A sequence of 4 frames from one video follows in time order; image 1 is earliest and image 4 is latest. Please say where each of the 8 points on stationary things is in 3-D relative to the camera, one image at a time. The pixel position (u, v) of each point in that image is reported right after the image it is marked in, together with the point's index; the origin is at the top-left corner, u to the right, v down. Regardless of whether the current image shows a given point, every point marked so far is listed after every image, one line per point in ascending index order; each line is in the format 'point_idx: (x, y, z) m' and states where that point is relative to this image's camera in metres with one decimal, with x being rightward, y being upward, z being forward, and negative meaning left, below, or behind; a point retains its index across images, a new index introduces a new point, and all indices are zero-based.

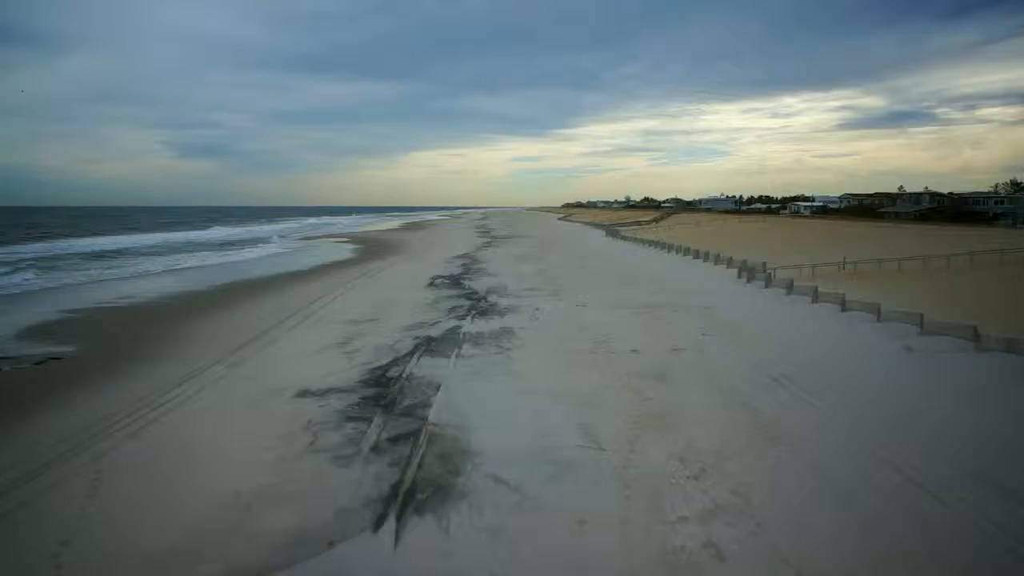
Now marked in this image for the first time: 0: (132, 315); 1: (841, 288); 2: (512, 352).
0: (-12.2, -0.8, +15.8) m
1: (+9.5, 0.0, +13.8) m
2: (0.0, -1.1, +8.5) m
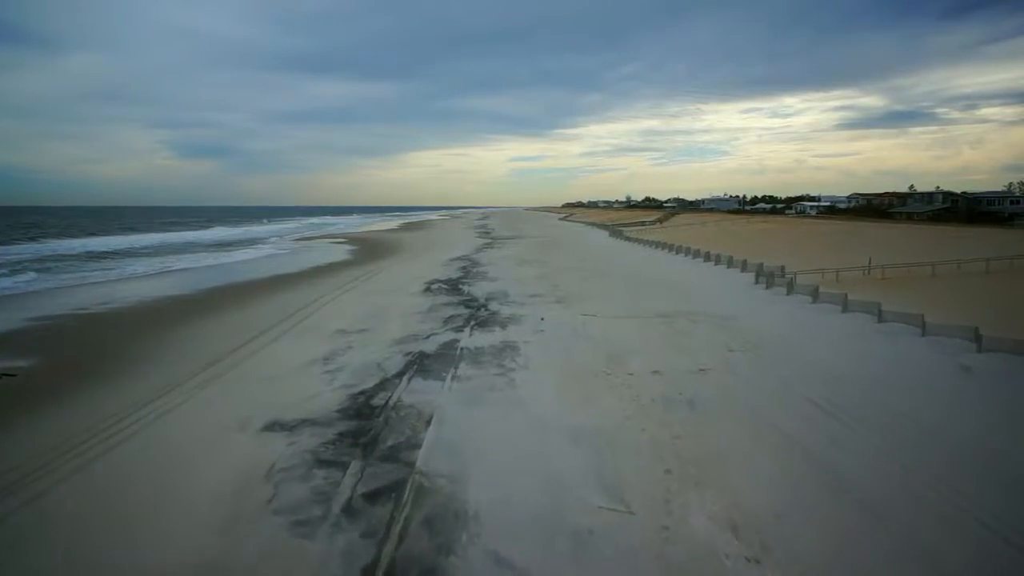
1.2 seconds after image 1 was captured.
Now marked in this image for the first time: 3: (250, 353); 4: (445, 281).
0: (-12.2, -0.9, +14.8) m
1: (+9.6, -0.2, +12.8) m
2: (0.0, -1.3, +7.5) m
3: (-5.4, -1.3, +10.1) m
4: (-2.4, +0.3, +17.7) m
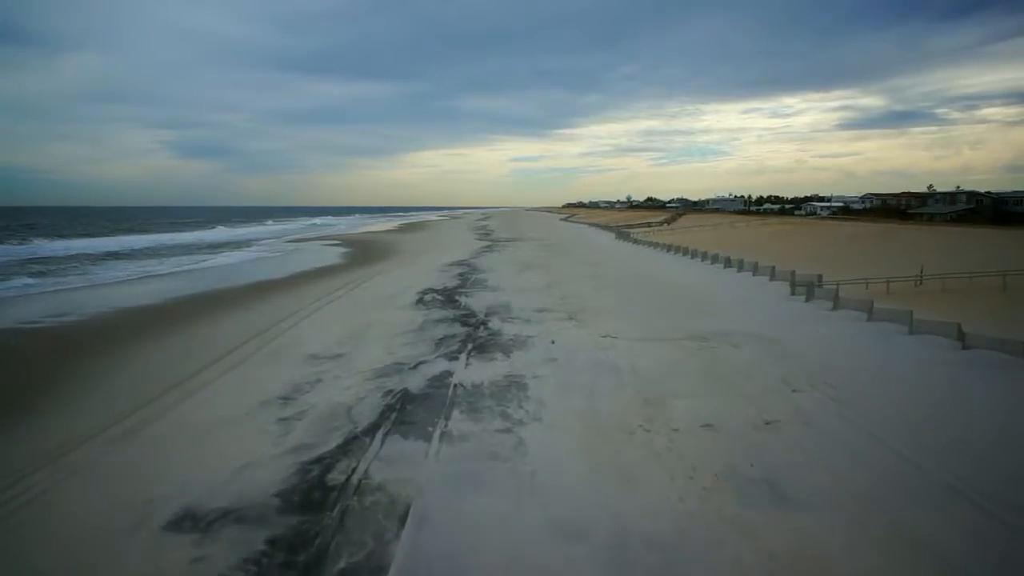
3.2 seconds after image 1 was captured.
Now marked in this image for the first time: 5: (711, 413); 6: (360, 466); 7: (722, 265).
0: (-12.1, -1.3, +13.0) m
1: (+9.7, -0.5, +11.0) m
2: (+0.1, -1.7, +5.7) m
3: (-5.3, -1.7, +8.3) m
4: (-2.4, -0.1, +15.9) m
5: (+2.5, -1.6, +6.1) m
6: (-1.6, -1.8, +5.0) m
7: (+8.3, +0.9, +19.0) m
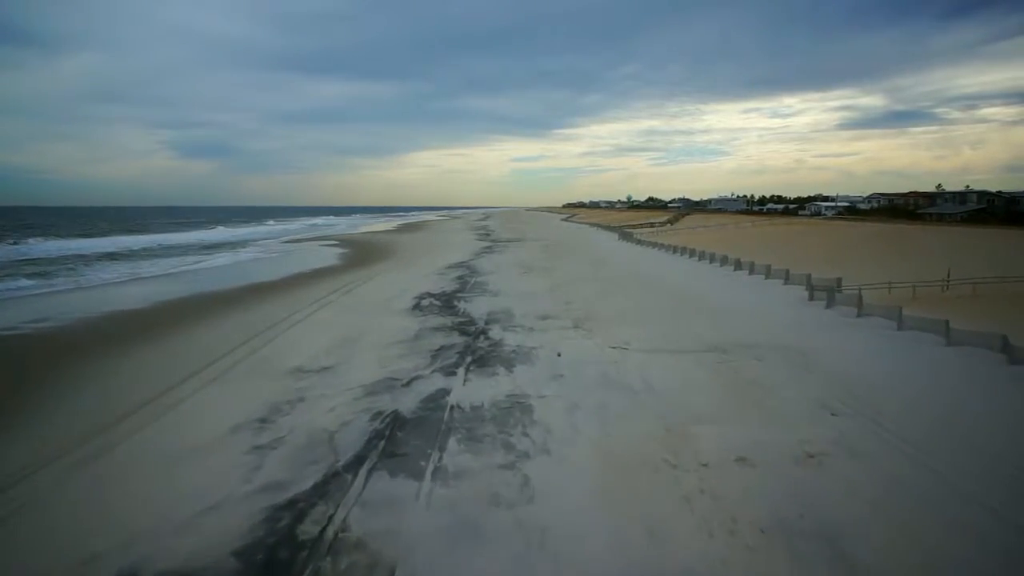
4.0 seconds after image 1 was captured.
0: (-12.0, -1.4, +12.3) m
1: (+9.7, -0.7, +10.2) m
2: (+0.2, -1.8, +4.9) m
3: (-5.2, -1.8, +7.5) m
4: (-2.3, -0.2, +15.2) m
5: (+2.6, -1.7, +5.3) m
6: (-1.5, -2.0, +4.3) m
7: (+8.3, +0.8, +18.2) m
